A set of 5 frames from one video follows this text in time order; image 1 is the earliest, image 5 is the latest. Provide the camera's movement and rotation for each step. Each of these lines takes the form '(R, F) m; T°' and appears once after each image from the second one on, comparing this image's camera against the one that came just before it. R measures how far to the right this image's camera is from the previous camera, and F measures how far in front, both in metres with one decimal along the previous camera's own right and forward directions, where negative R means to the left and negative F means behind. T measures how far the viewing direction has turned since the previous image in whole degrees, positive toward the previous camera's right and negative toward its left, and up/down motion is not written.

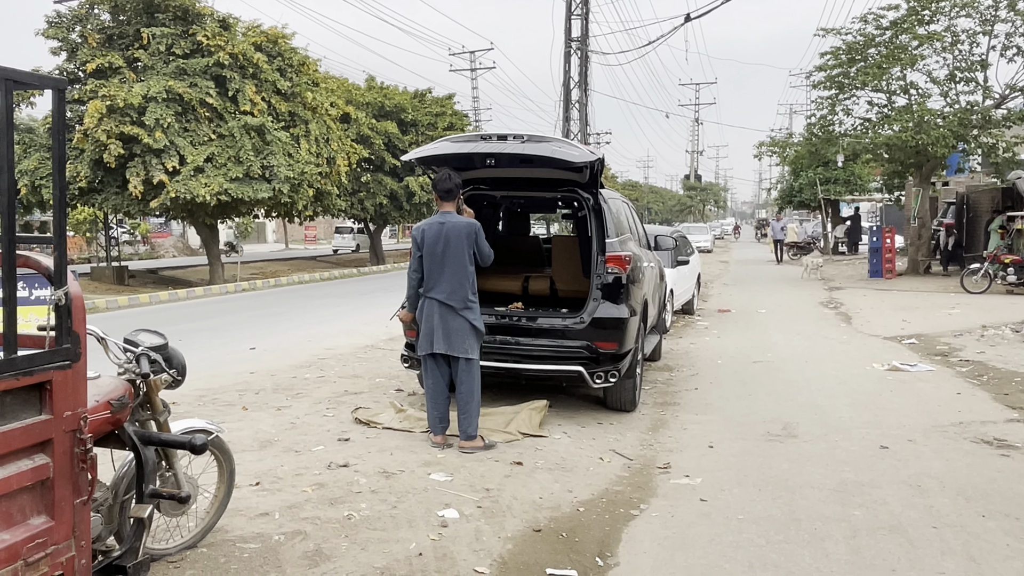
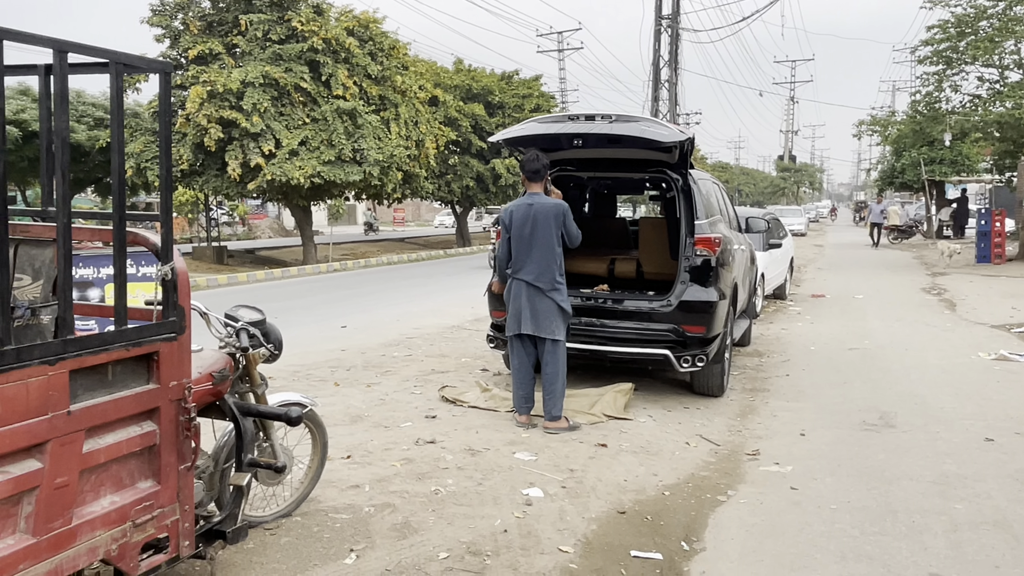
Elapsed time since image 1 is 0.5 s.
(0.0, 0.0) m; -6°
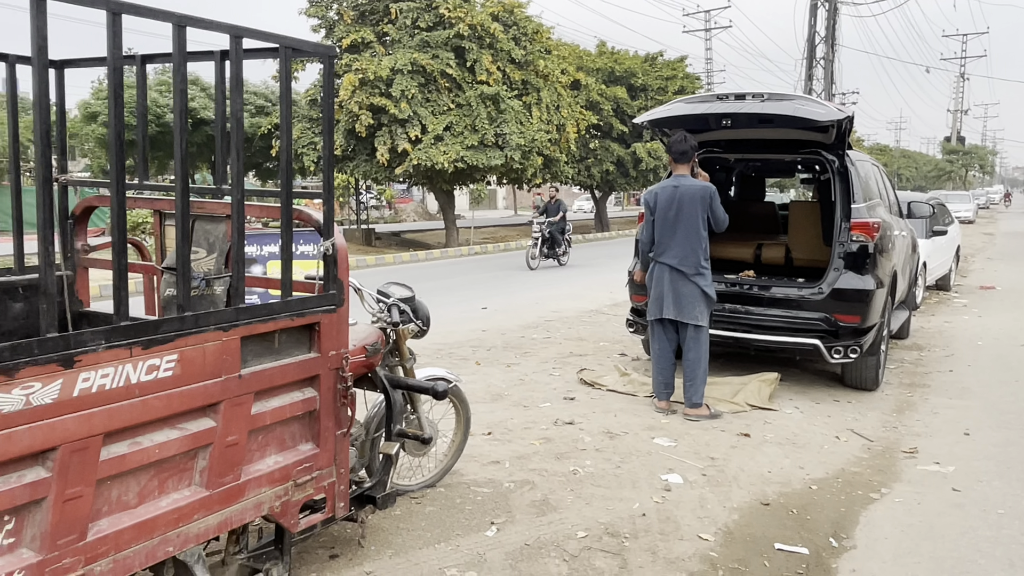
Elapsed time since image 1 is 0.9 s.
(0.0, 0.0) m; -9°
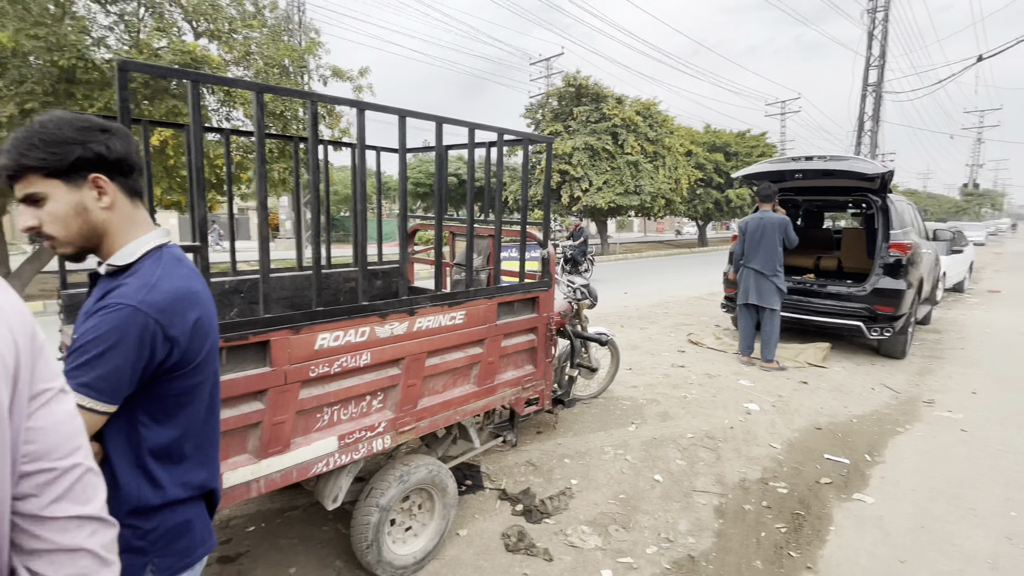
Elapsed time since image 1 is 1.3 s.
(0.0, -2.4) m; -9°
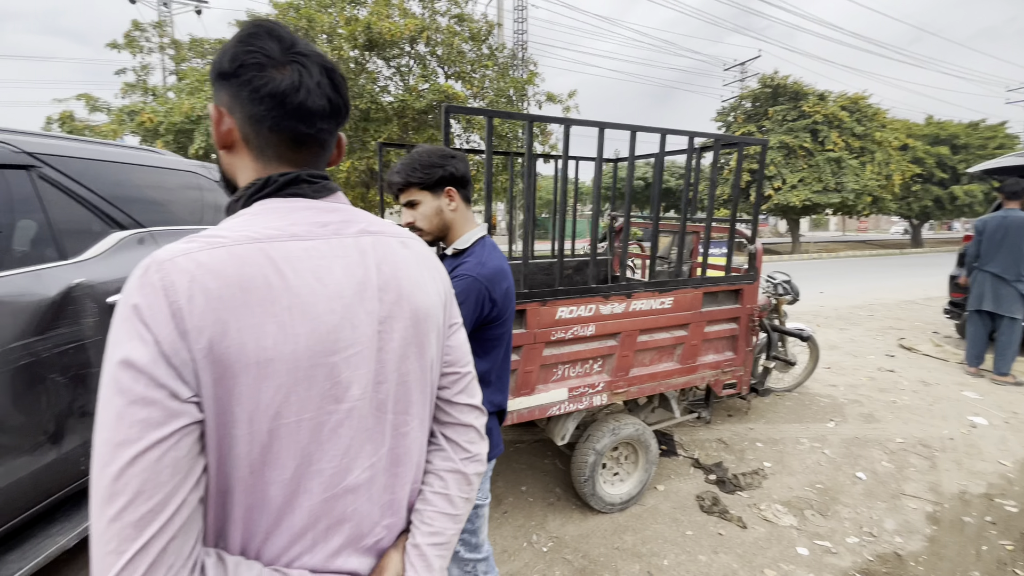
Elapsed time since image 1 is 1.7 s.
(+0.1, -0.2) m; -15°
